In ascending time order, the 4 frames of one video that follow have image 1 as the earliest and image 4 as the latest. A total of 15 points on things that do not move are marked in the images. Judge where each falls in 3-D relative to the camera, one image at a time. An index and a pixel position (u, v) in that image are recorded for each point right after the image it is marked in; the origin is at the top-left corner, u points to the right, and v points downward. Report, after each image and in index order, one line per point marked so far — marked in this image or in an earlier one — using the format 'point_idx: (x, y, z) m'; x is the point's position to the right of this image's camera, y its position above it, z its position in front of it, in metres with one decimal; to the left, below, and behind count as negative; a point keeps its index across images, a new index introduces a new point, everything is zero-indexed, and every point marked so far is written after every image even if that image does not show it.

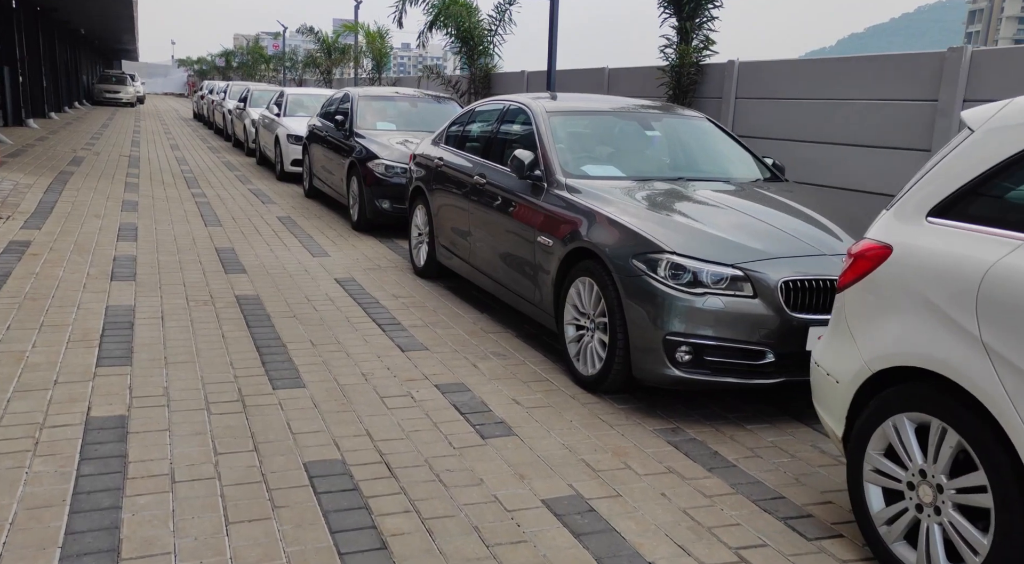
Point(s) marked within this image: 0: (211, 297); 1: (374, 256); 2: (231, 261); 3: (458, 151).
0: (-2.1, -0.1, +6.5) m
1: (-1.3, +0.2, +8.4) m
2: (-2.4, +0.1, +7.9) m
3: (-0.4, +1.0, +7.1) m
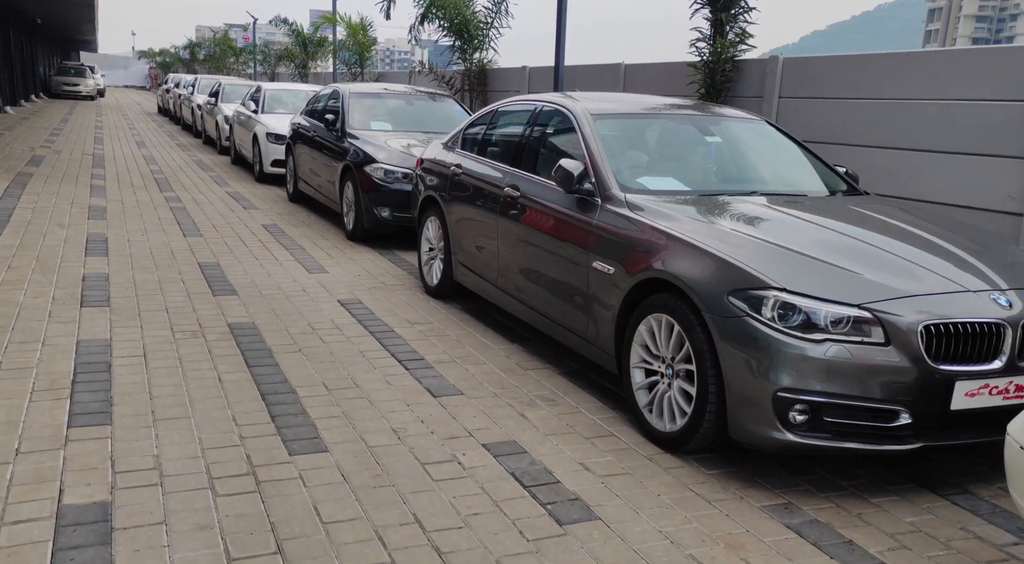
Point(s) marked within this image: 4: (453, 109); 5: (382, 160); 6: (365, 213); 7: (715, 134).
0: (-1.9, -0.3, +5.6) m
1: (-1.1, +0.1, +7.6) m
2: (-2.3, 0.0, +7.0) m
3: (-0.2, +0.9, +6.3) m
4: (-0.7, +2.1, +11.2) m
5: (-1.2, +1.2, +8.9) m
6: (-1.4, +0.7, +9.0) m
7: (+1.2, +0.9, +5.3) m
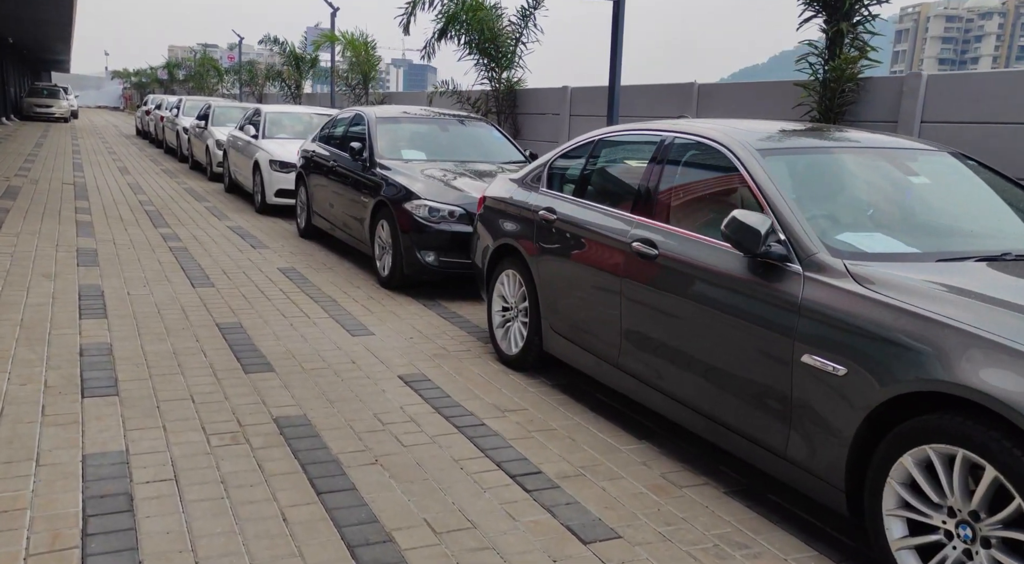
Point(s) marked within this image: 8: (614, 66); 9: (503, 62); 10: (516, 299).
0: (-1.3, -0.7, +4.3) m
1: (-0.5, -0.4, +6.4) m
2: (-1.7, -0.5, +5.8) m
3: (+0.4, +0.5, +5.1) m
4: (-0.2, +1.6, +10.0) m
5: (-0.7, +0.7, +7.7) m
6: (-0.9, +0.2, +7.7) m
7: (+1.8, +0.5, +4.1) m
8: (+1.0, +2.1, +8.8) m
9: (-0.1, +2.8, +11.8) m
10: (0.0, -0.1, +5.6) m
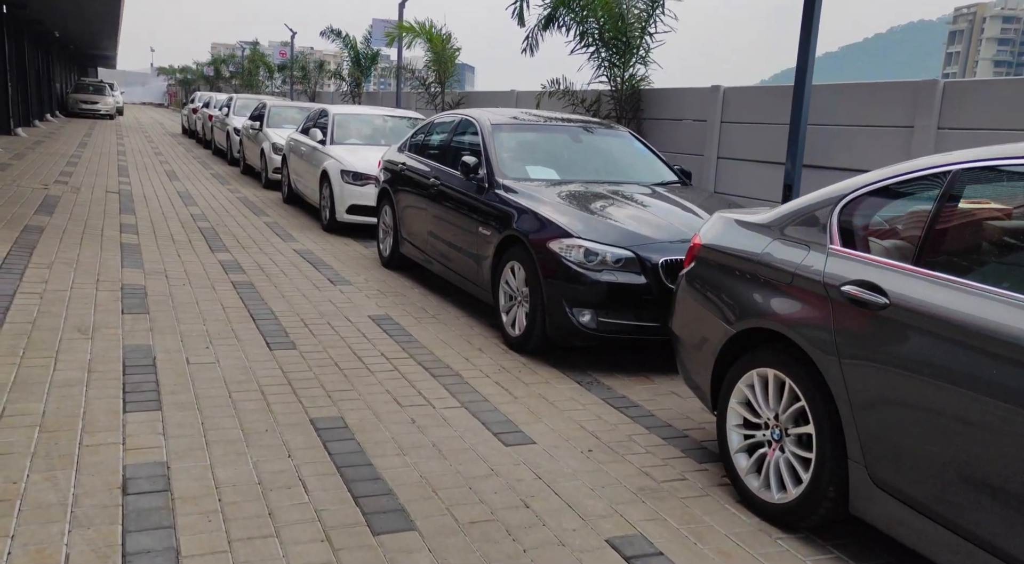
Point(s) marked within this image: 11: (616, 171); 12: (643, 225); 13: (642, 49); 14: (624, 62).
0: (-0.3, -1.1, +2.4) m
1: (+0.5, -0.8, +4.4) m
2: (-0.6, -0.9, +3.9) m
3: (+1.4, 0.0, +3.1) m
4: (+1.0, +1.2, +8.0) m
5: (+0.4, +0.3, +5.7) m
6: (+0.2, -0.2, +5.8) m
7: (+2.8, 0.0, +2.1) m
8: (+2.2, +1.7, +6.8) m
9: (+1.2, +2.4, +9.8) m
10: (+1.1, -0.5, +3.6) m
11: (+0.9, +0.9, +7.6) m
12: (+0.8, +0.4, +6.0) m
13: (+1.4, +2.5, +9.8) m
14: (+1.2, +2.4, +9.9) m
